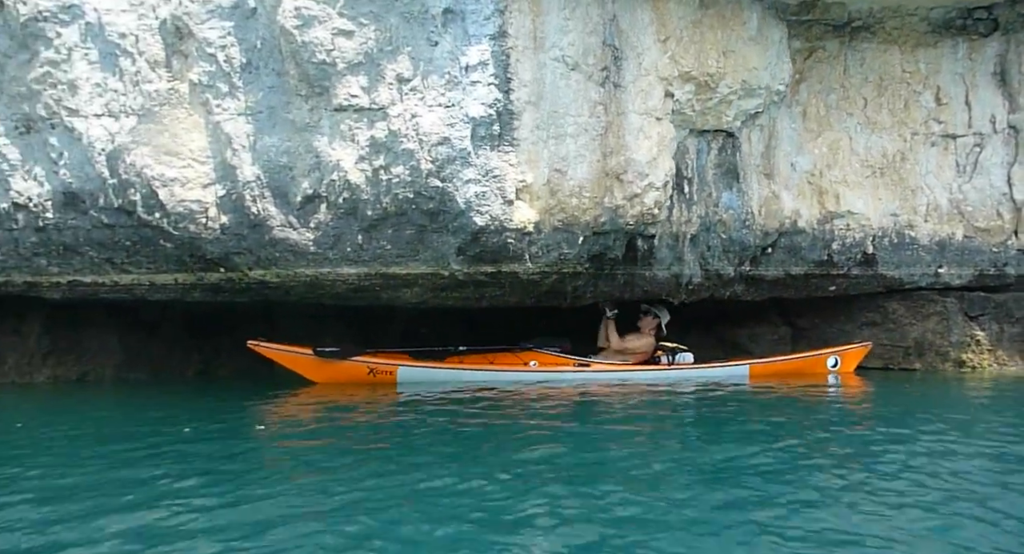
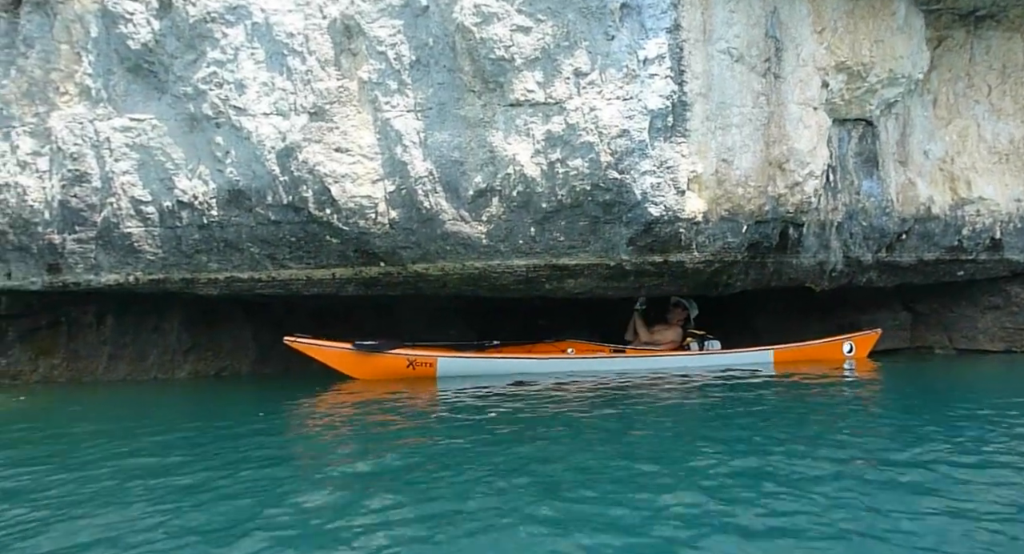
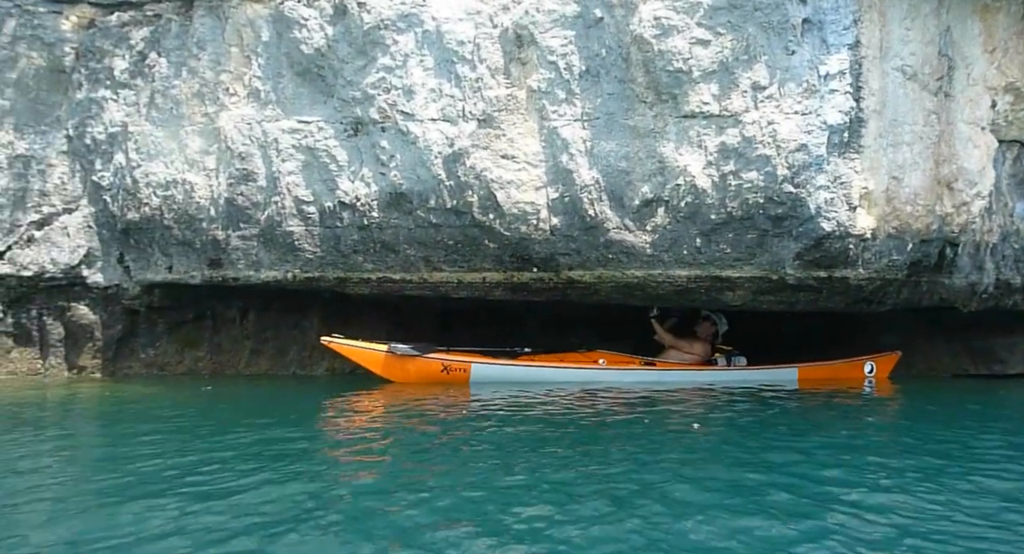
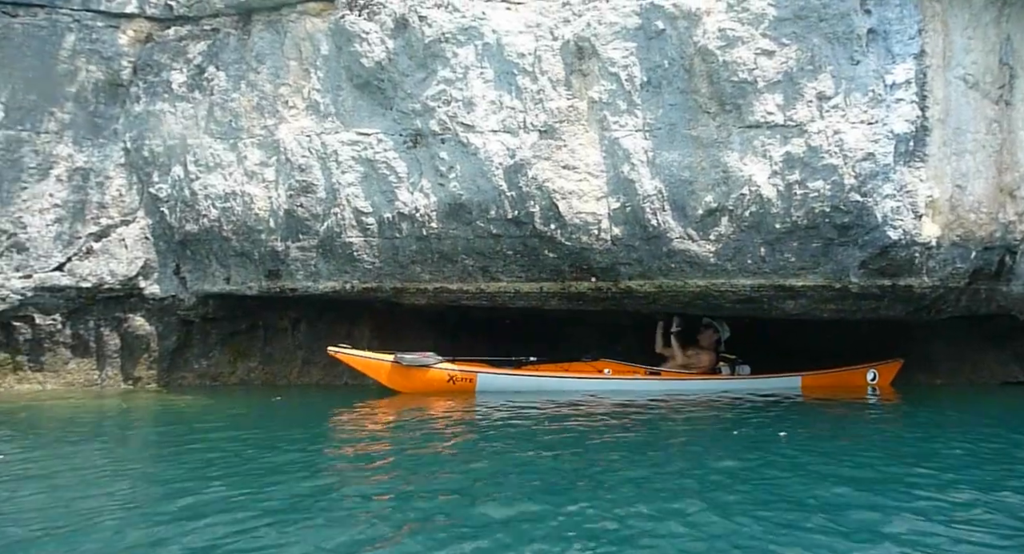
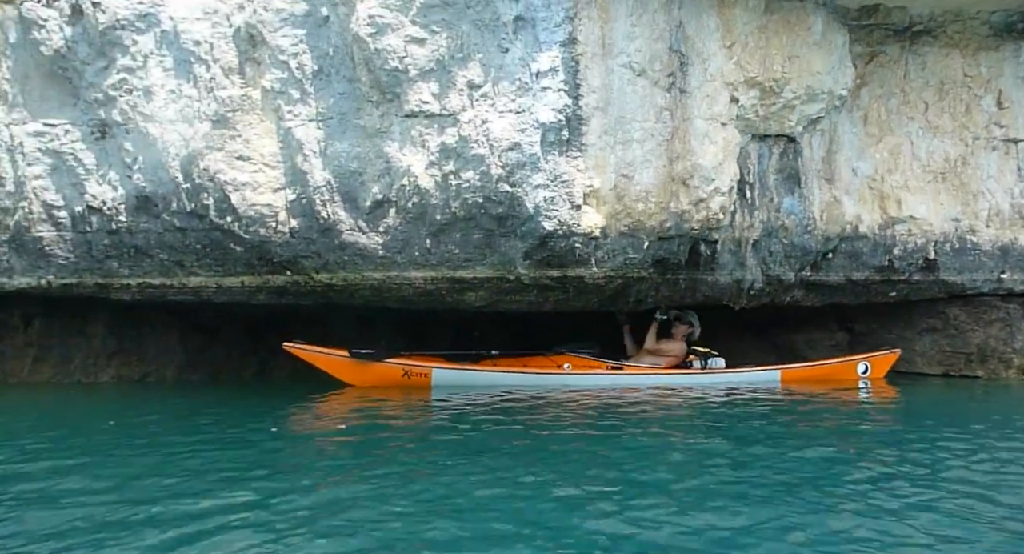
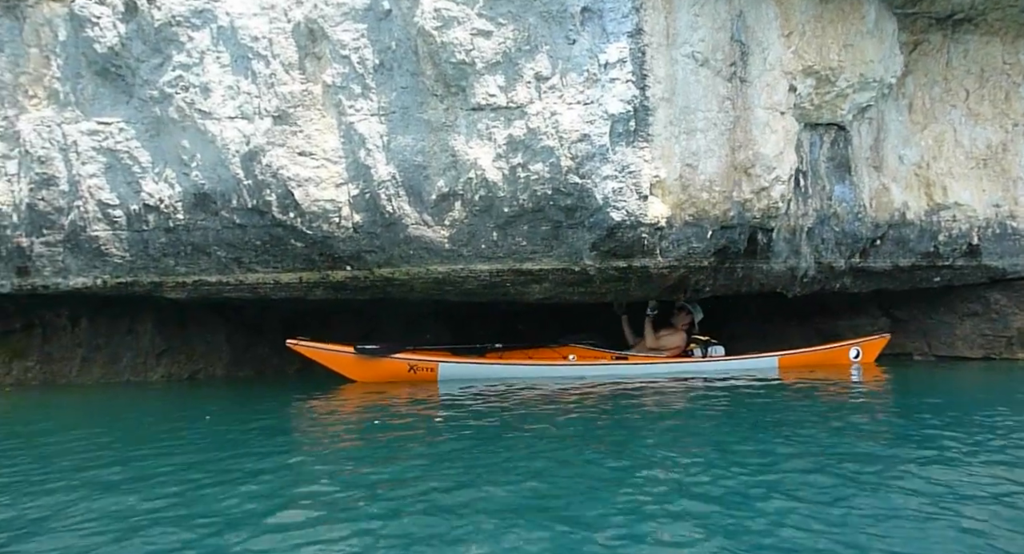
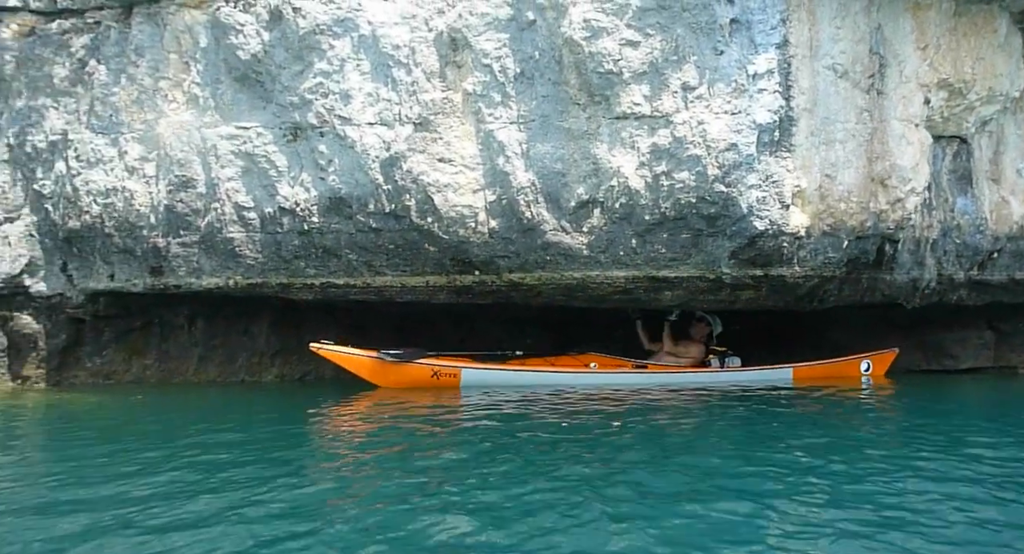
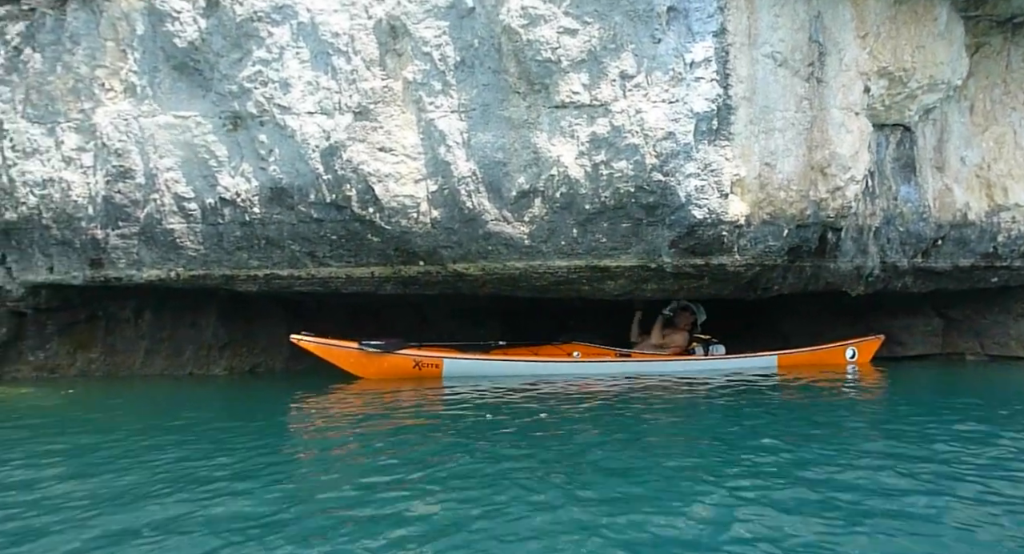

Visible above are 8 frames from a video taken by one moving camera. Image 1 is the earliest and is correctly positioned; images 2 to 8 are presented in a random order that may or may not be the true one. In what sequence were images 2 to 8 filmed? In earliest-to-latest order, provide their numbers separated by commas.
5, 6, 2, 8, 7, 3, 4
